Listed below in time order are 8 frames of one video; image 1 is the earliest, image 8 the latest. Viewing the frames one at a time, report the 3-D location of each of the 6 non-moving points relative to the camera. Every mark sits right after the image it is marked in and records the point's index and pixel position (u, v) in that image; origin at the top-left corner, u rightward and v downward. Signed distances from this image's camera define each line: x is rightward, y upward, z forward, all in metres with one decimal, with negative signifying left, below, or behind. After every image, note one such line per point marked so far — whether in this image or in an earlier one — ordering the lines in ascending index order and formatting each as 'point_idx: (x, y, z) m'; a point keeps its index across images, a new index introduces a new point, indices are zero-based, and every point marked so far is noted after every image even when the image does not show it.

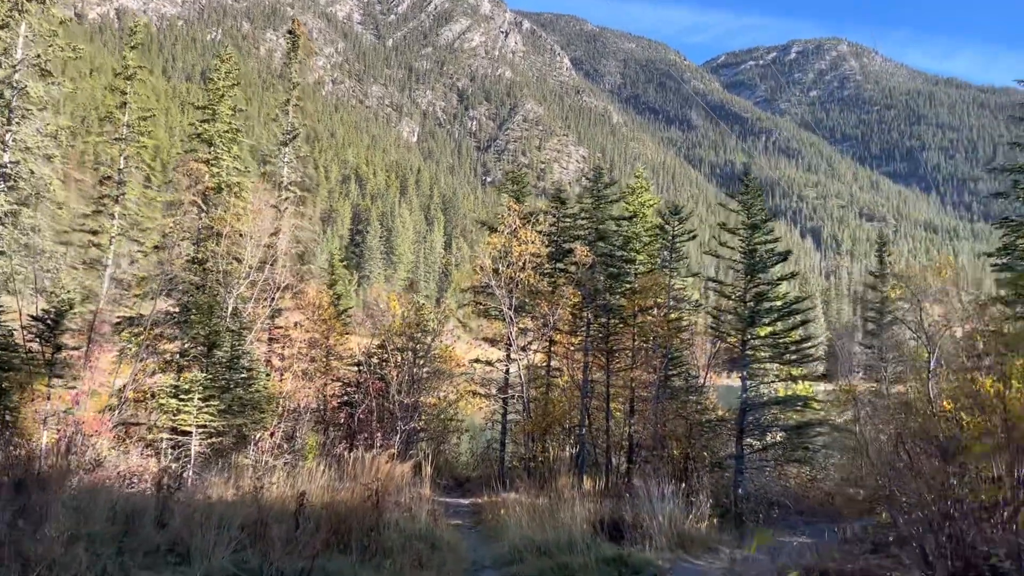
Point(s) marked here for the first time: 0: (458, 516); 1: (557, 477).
0: (-1.0, -4.3, +15.7) m
1: (+0.9, -3.8, +16.9) m
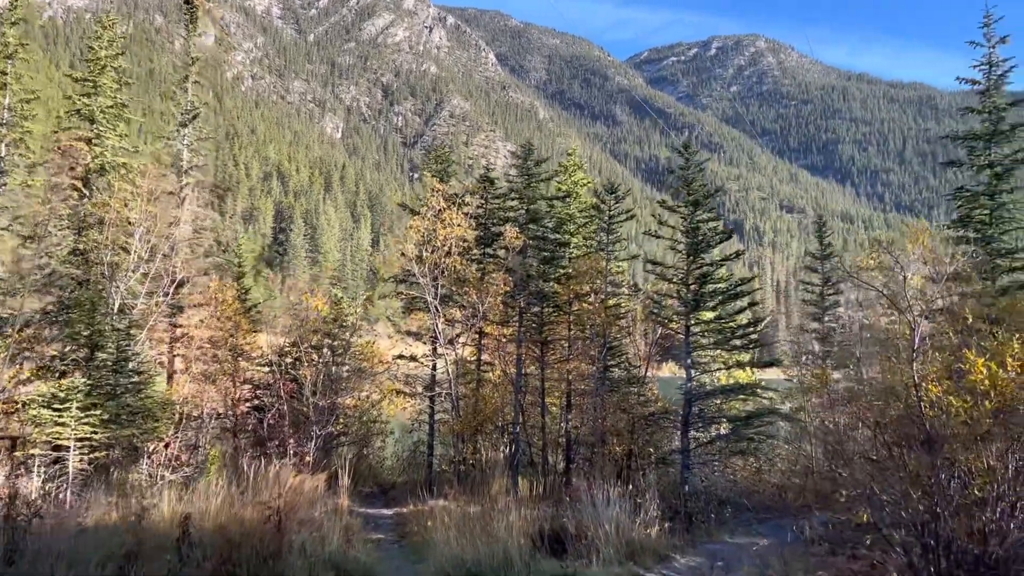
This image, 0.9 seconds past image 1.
0: (-2.2, -4.0, +14.0) m
1: (-0.4, -3.5, +15.3) m
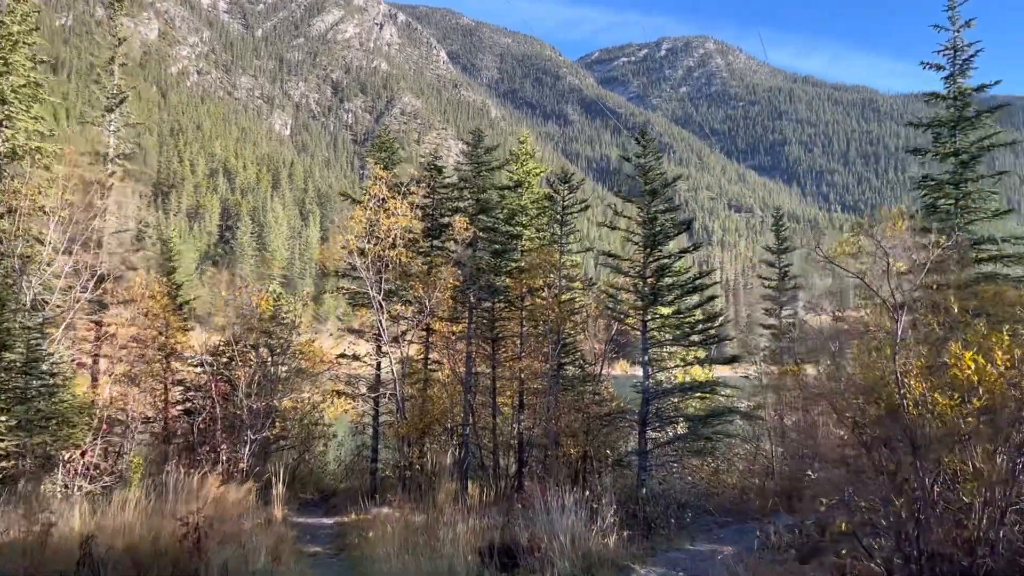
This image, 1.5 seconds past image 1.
0: (-3.0, -3.9, +12.9) m
1: (-1.3, -3.4, +14.4) m
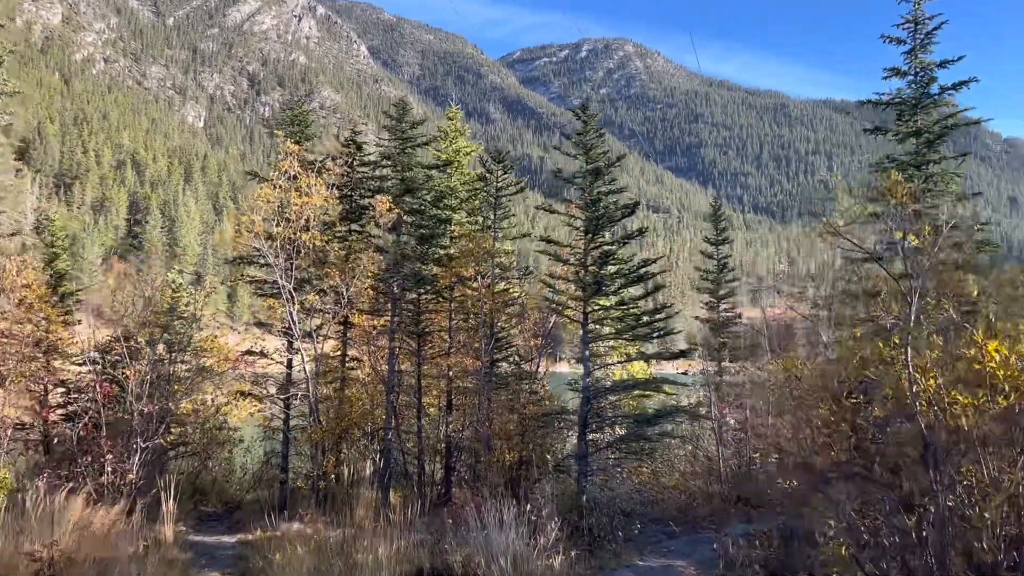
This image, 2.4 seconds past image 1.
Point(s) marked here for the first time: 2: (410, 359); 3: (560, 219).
0: (-3.9, -3.7, +11.1) m
1: (-2.4, -3.2, +12.7) m
2: (-2.0, -1.4, +16.1) m
3: (+0.8, +1.2, +14.8) m
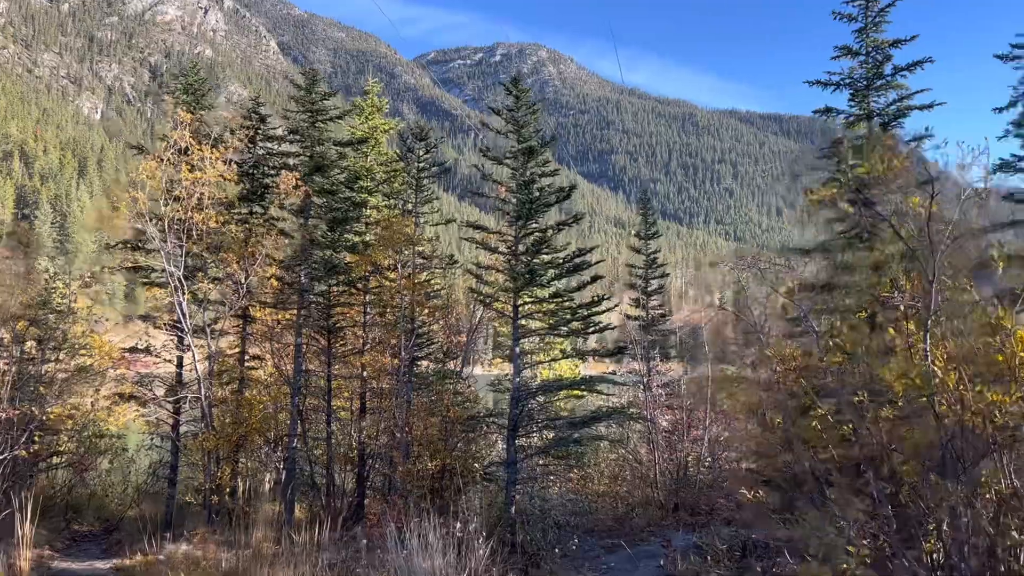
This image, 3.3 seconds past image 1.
0: (-4.8, -3.5, +9.3) m
1: (-3.4, -3.0, +11.1) m
2: (-3.3, -1.2, +14.5) m
3: (-0.4, +1.4, +13.5) m
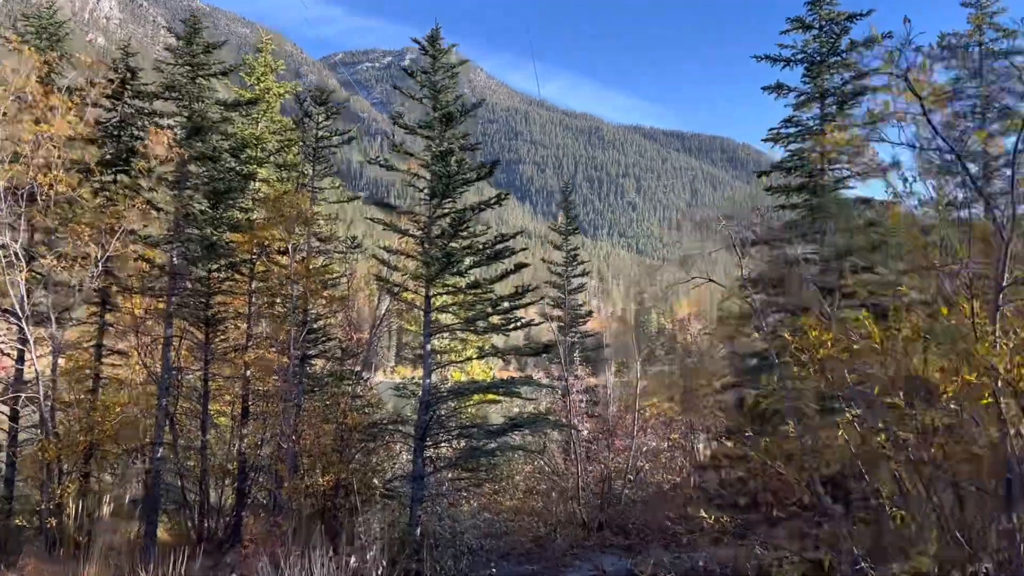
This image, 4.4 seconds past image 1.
0: (-5.6, -3.2, +7.1) m
1: (-4.4, -2.8, +9.0) m
2: (-4.7, -1.0, +12.4) m
3: (-1.6, +1.5, +11.8) m
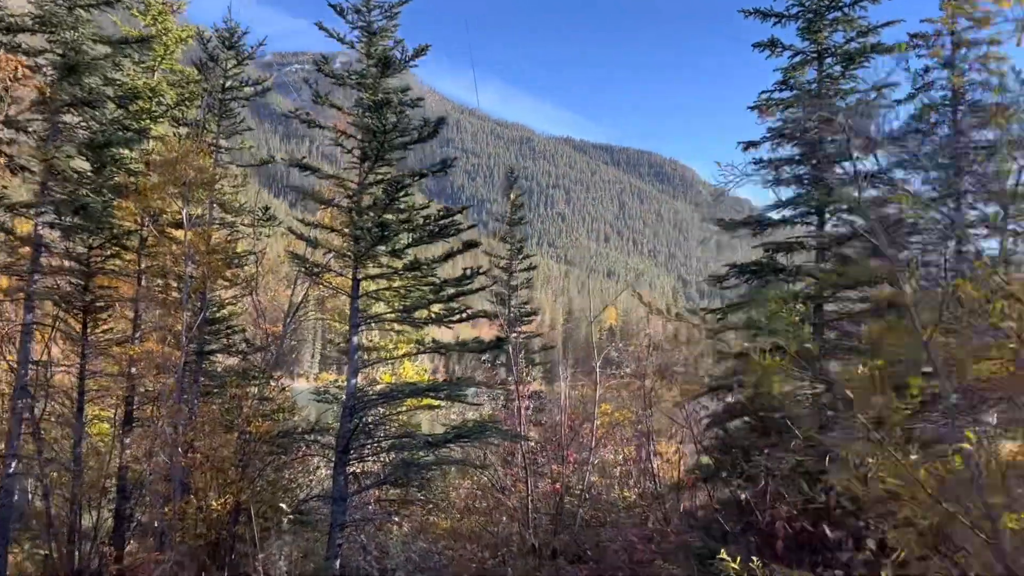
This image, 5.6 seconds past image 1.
0: (-5.9, -2.9, +4.8) m
1: (-4.9, -2.5, +6.8) m
2: (-5.4, -0.7, +10.2) m
3: (-2.2, +1.7, +9.9) m
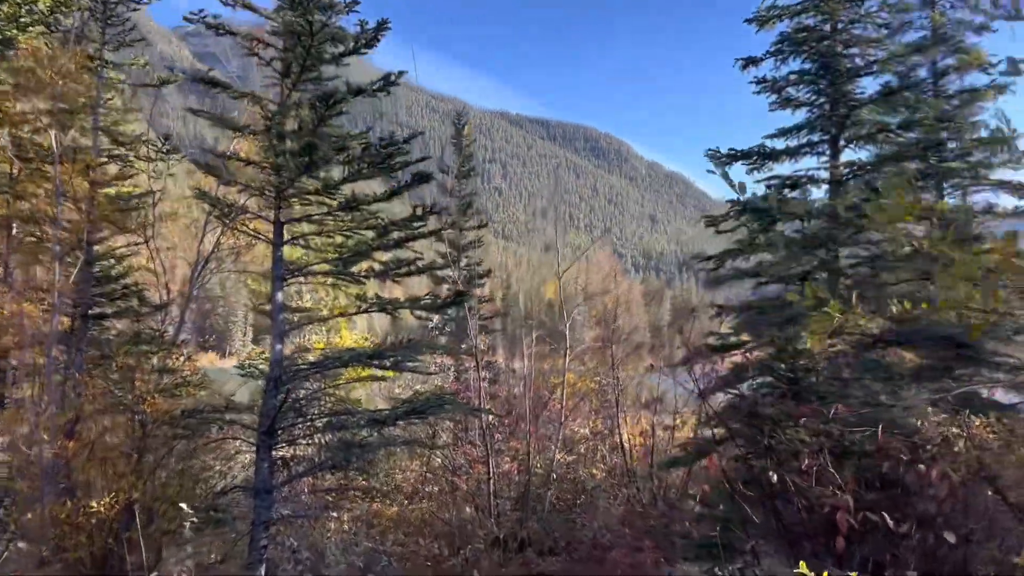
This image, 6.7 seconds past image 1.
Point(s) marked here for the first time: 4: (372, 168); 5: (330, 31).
0: (-5.9, -2.5, +2.8) m
1: (-5.0, -2.1, +4.9) m
2: (-5.8, -0.2, +8.2) m
3: (-2.6, +2.2, +8.0) m
4: (-1.3, +1.1, +7.6) m
5: (-1.6, +2.2, +7.5) m
